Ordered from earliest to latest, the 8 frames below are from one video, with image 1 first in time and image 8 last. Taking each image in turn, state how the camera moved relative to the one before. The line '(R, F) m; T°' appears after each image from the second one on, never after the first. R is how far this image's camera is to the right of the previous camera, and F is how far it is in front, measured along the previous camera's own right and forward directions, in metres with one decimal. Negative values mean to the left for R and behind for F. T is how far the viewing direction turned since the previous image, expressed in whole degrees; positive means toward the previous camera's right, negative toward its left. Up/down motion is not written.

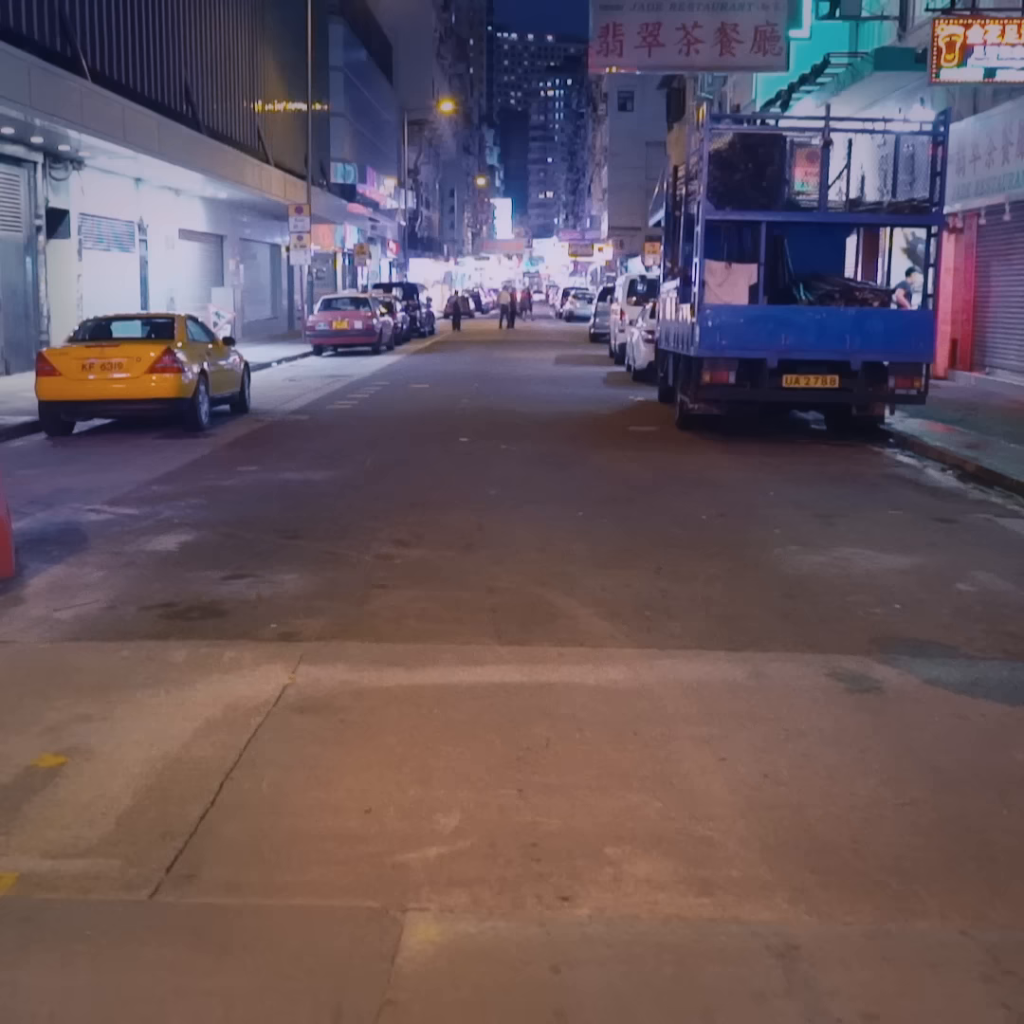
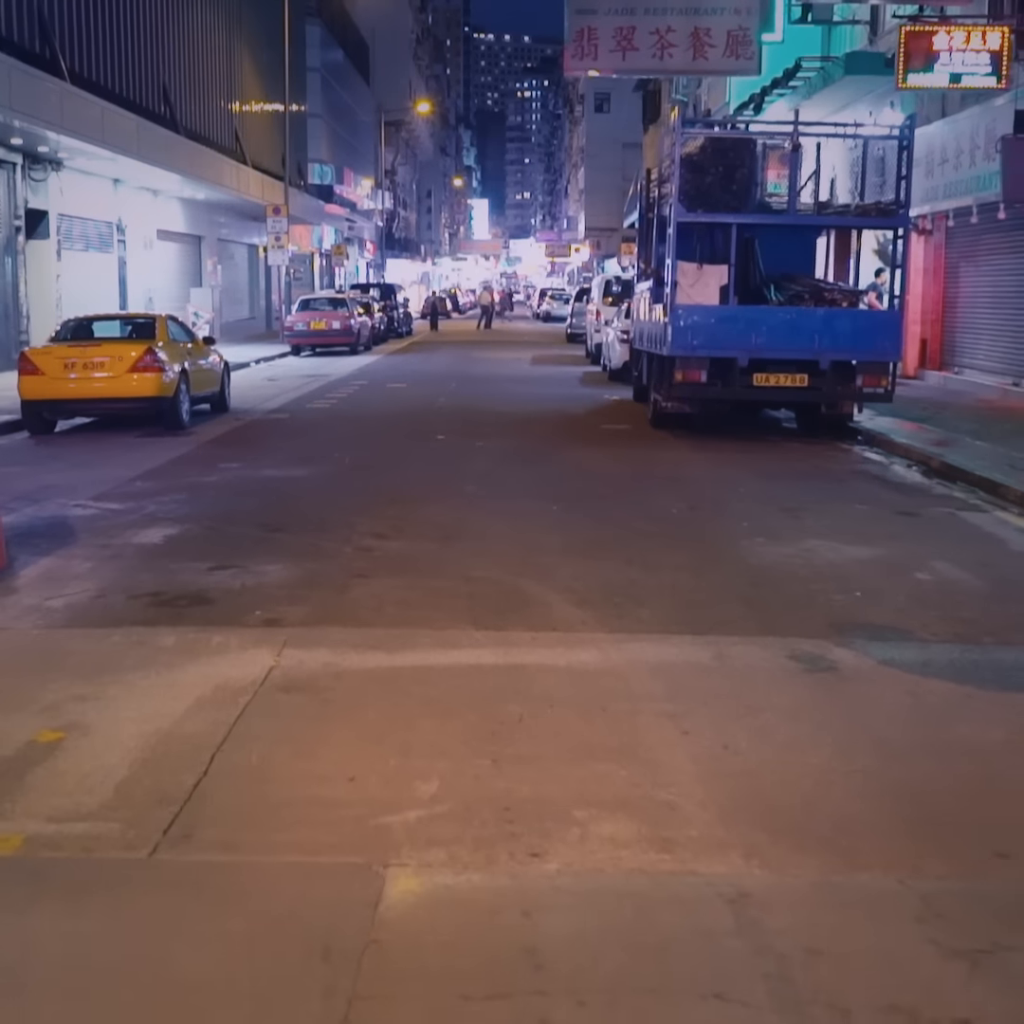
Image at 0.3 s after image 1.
(0.0, -0.3) m; +1°
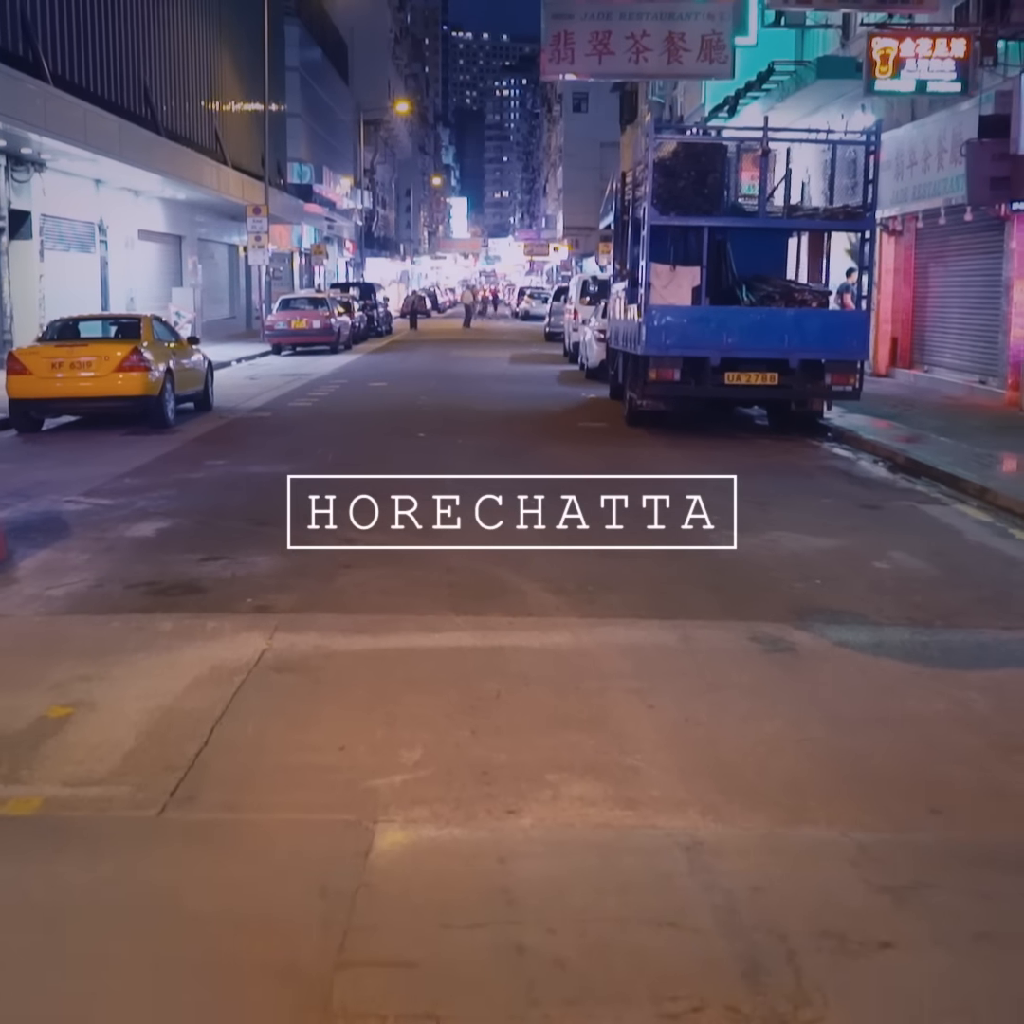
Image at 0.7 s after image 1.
(0.0, -0.4) m; +1°
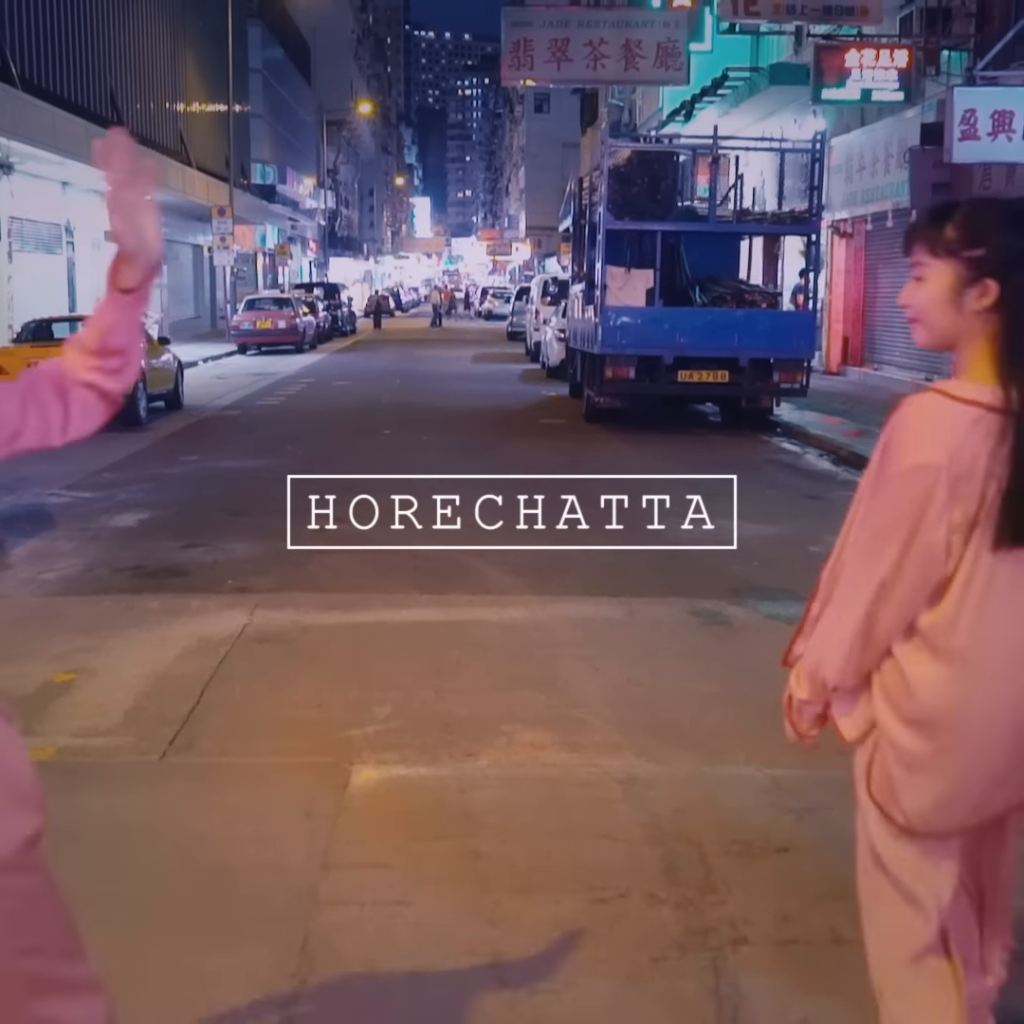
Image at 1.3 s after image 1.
(0.0, -0.7) m; +1°
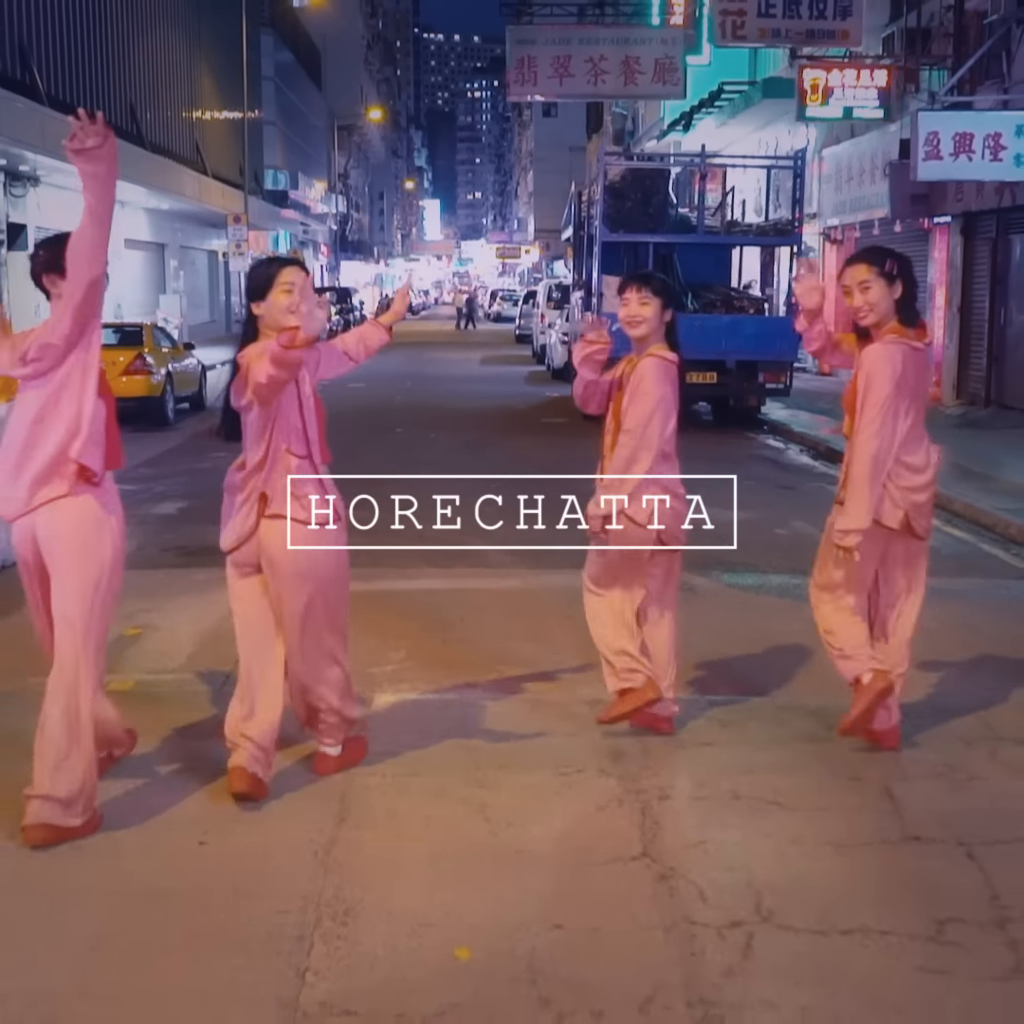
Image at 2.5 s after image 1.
(+0.1, -1.3) m; 0°
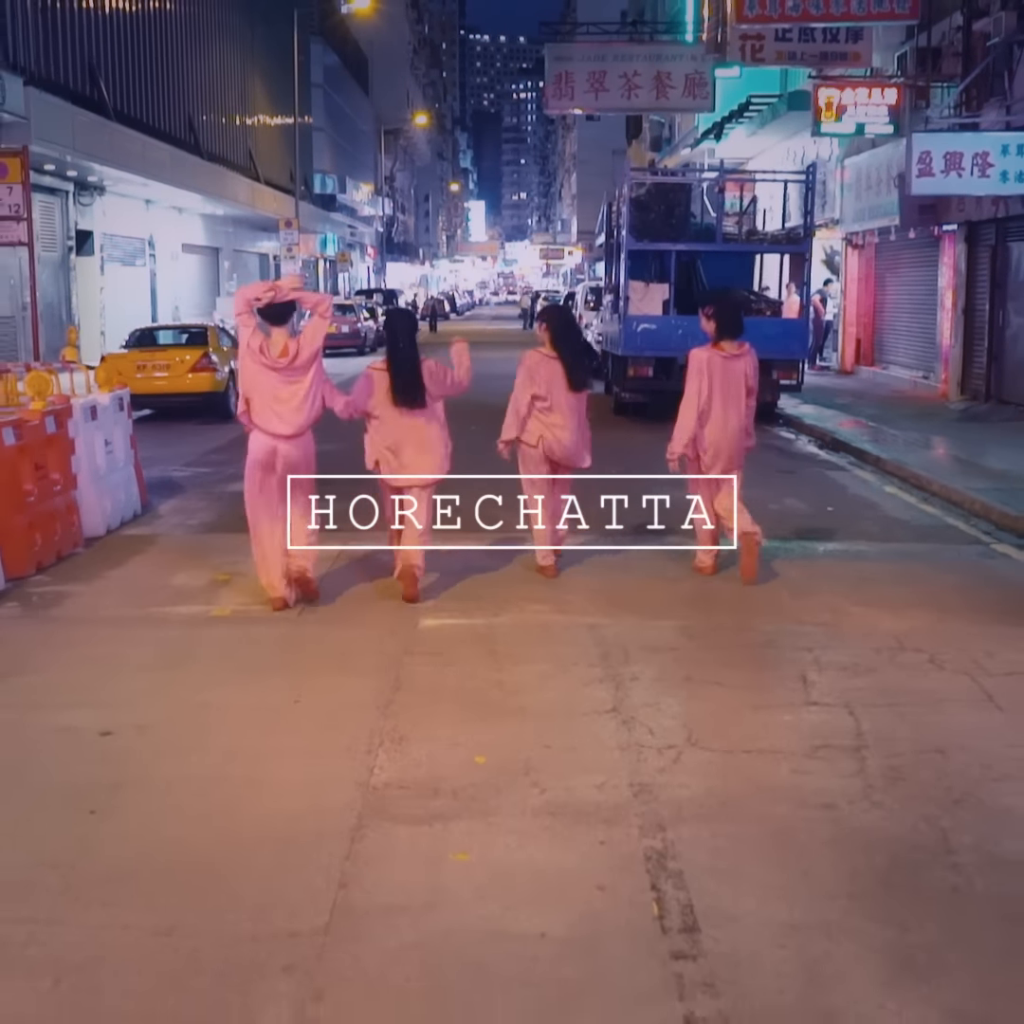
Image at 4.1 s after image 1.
(+0.2, -1.8) m; -2°
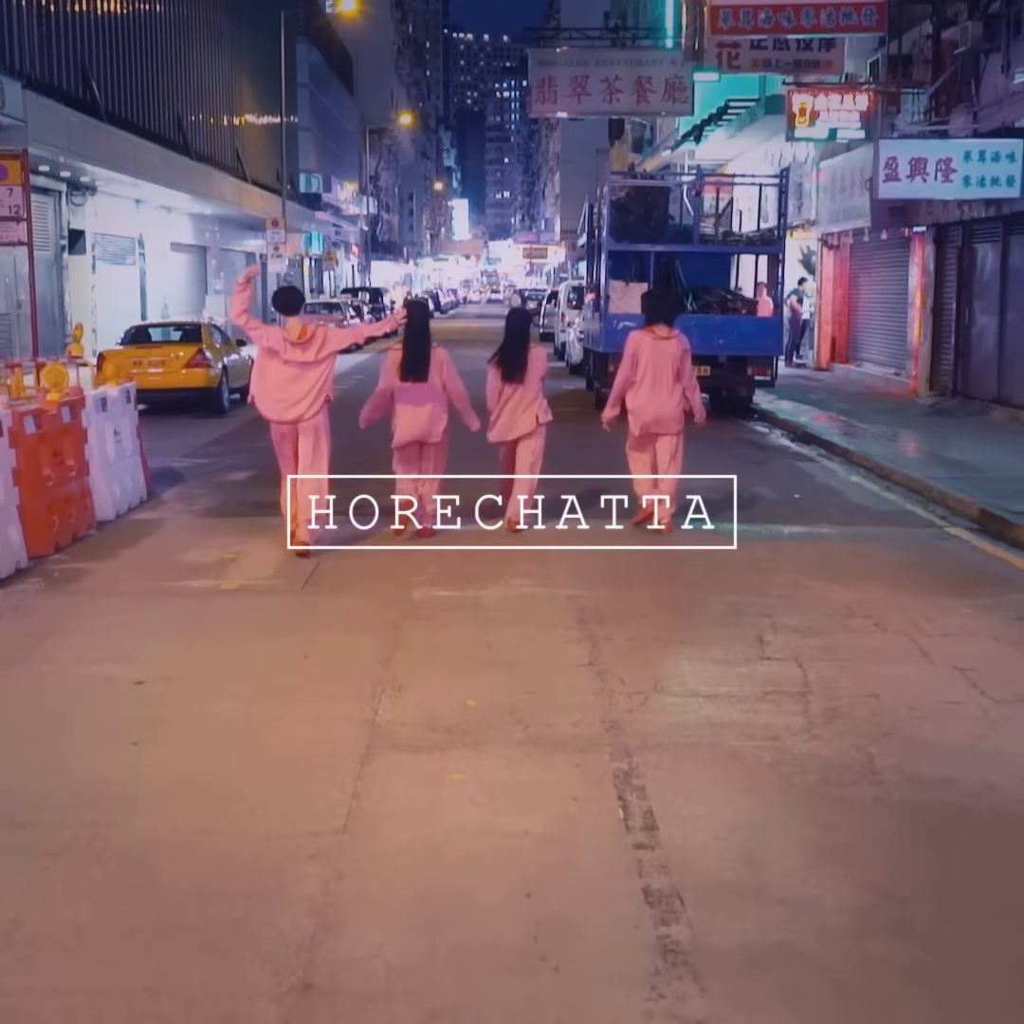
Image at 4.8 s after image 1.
(0.0, -0.8) m; +1°
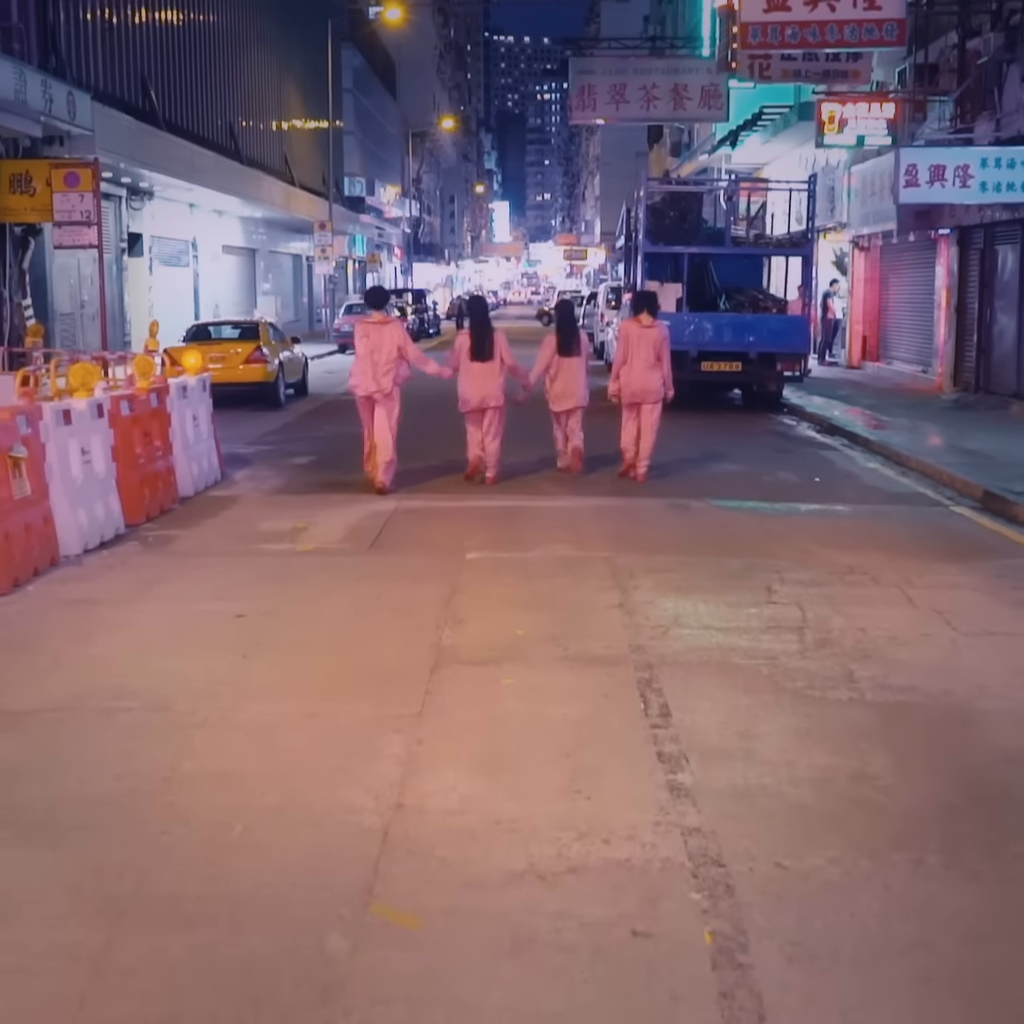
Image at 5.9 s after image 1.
(0.0, -1.2) m; -2°
